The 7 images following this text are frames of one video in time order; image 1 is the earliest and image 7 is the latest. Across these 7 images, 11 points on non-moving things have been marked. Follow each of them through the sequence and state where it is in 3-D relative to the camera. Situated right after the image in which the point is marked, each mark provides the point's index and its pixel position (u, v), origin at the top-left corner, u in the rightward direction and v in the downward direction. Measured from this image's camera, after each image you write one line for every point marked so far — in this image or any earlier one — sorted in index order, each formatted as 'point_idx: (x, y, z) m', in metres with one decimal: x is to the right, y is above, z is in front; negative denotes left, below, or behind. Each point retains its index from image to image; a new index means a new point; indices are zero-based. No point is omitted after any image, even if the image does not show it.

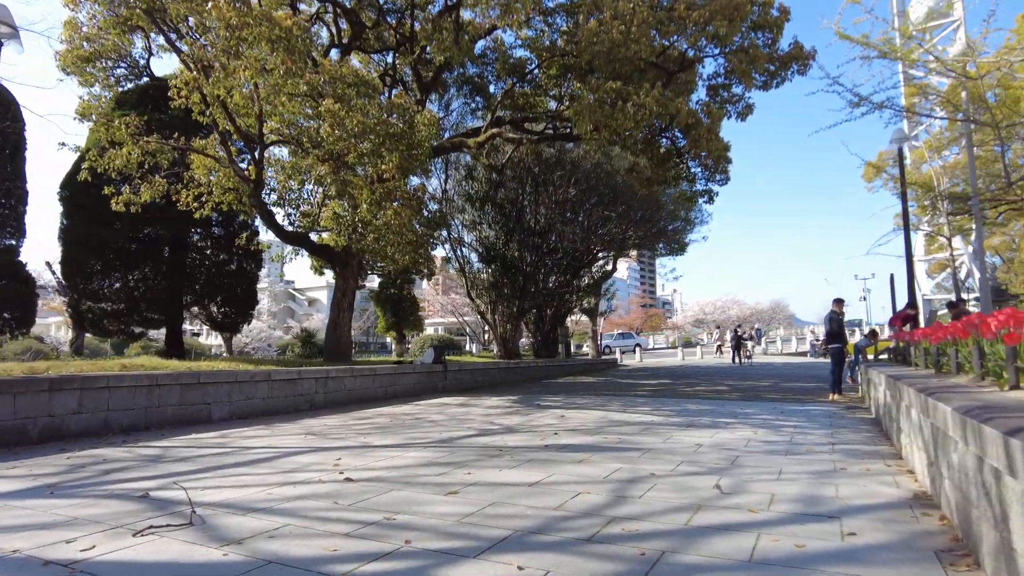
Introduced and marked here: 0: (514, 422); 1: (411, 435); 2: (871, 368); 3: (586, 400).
0: (0.0, -1.8, +8.8) m
1: (-1.2, -1.7, +7.7) m
2: (+5.3, -1.2, +9.7) m
3: (+1.3, -2.0, +11.8) m
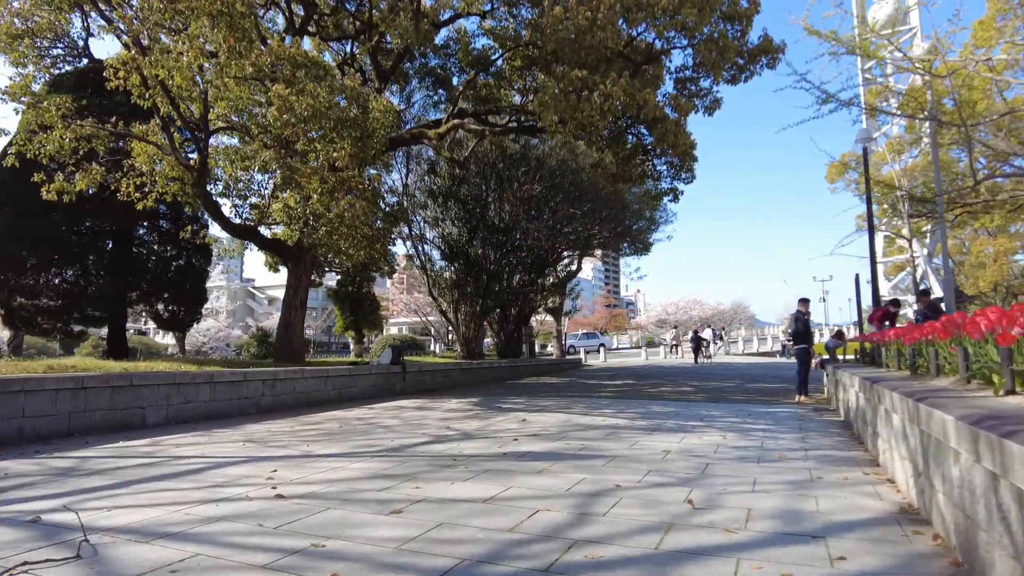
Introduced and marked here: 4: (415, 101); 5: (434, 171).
0: (-0.5, -1.7, +8.3) m
1: (-1.6, -1.7, +7.1) m
2: (+4.7, -1.2, +9.4) m
3: (+0.6, -2.0, +11.4) m
4: (-2.8, +5.4, +19.1) m
5: (-2.4, +3.5, +19.8) m
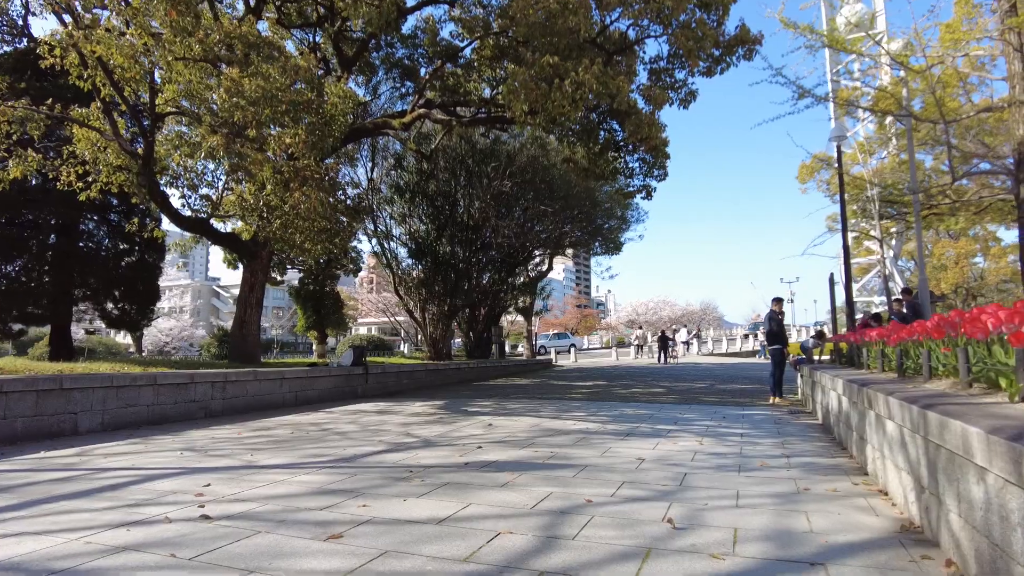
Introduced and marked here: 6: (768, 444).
0: (-0.9, -1.7, +7.8) m
1: (-2.0, -1.6, +6.6) m
2: (+4.2, -1.1, +9.1) m
3: (+0.1, -1.9, +10.9) m
4: (-3.7, +5.4, +18.4) m
5: (-3.3, +3.6, +19.2) m
6: (+2.6, -1.6, +6.8) m
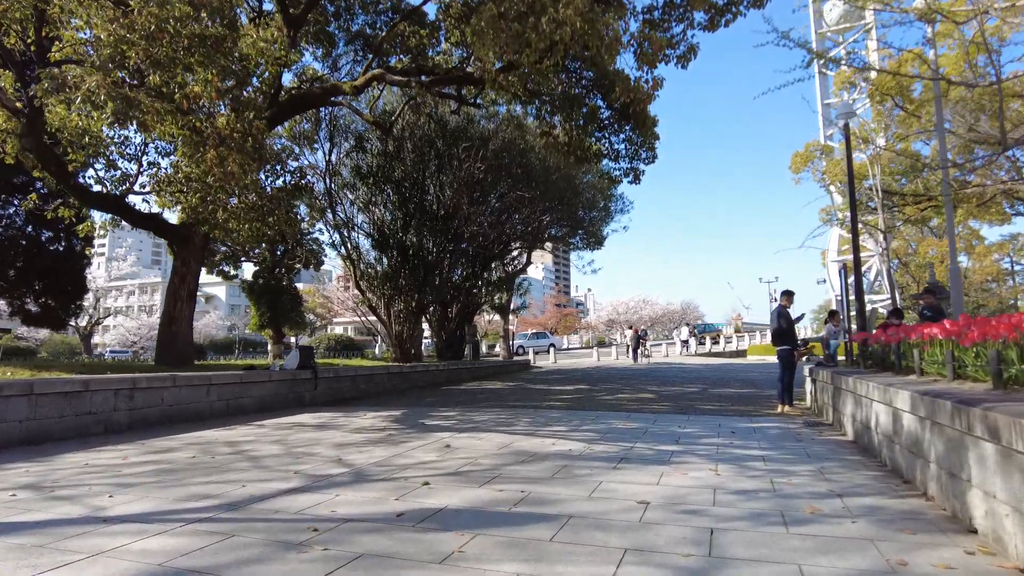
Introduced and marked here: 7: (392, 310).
0: (-1.3, -1.6, +6.1) m
1: (-2.3, -1.5, +4.8) m
2: (+3.8, -1.0, +7.6) m
3: (-0.4, -1.8, +9.2) m
4: (-4.3, +5.6, +16.6) m
5: (-4.0, +3.7, +17.4) m
6: (+2.3, -1.5, +5.3) m
7: (-3.4, -0.6, +18.4) m
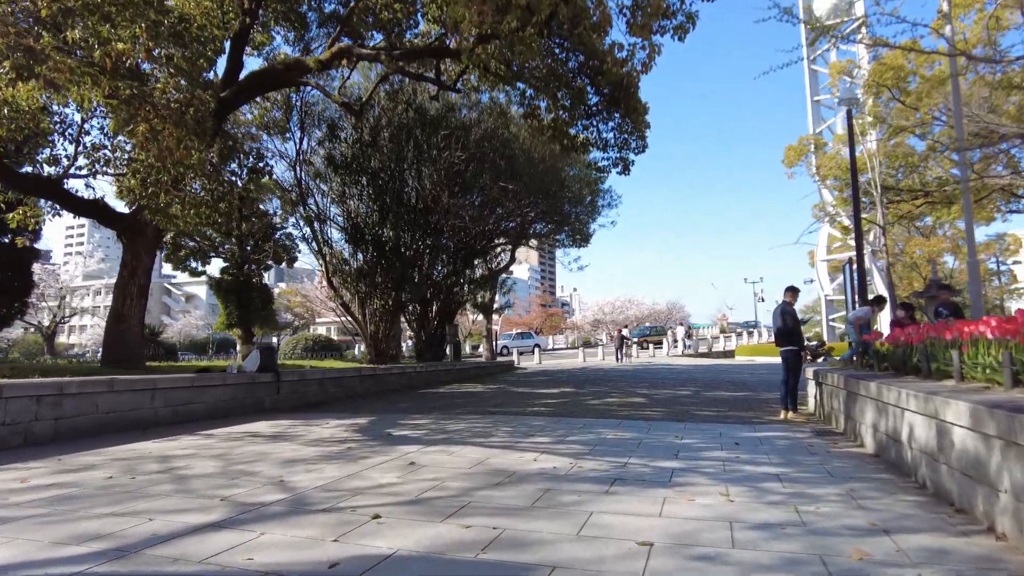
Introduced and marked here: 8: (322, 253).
0: (-1.5, -1.5, +5.1) m
1: (-2.5, -1.4, +3.9) m
2: (+3.6, -1.0, +6.8) m
3: (-0.6, -1.7, +8.3) m
4: (-4.7, +5.7, +15.6) m
5: (-4.4, +3.8, +16.4) m
6: (+2.1, -1.4, +4.4) m
7: (-3.8, -0.5, +17.5) m
8: (-4.8, +0.9, +16.8) m
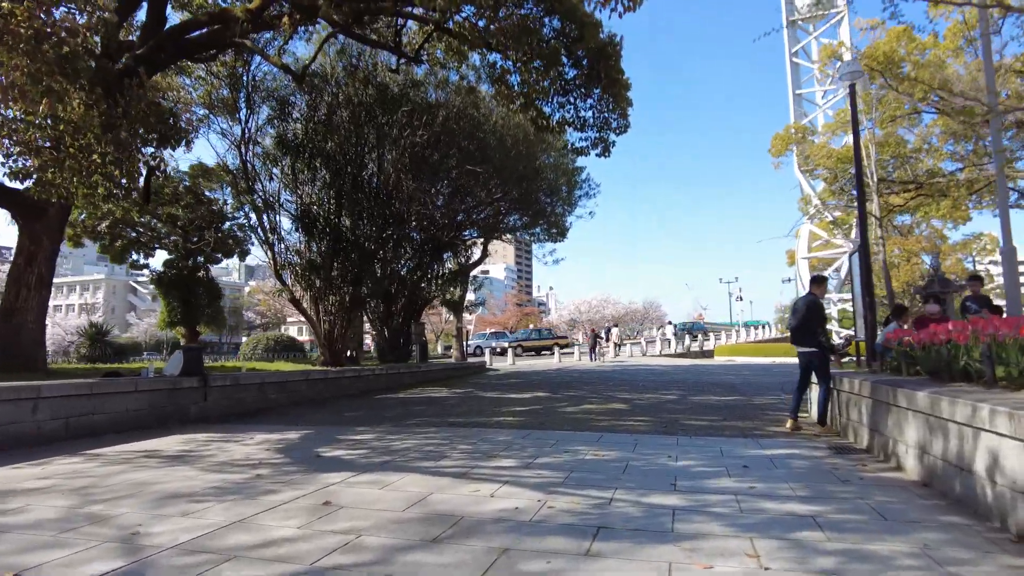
0: (-1.8, -1.4, +3.7) m
1: (-2.8, -1.3, +2.4) m
2: (+3.2, -0.8, +5.5) m
3: (-1.1, -1.6, +6.9) m
4: (-5.4, +5.8, +14.1) m
5: (-5.1, +3.9, +14.9) m
6: (+1.9, -1.3, +3.1) m
7: (-4.6, -0.4, +15.9) m
8: (-5.5, +1.0, +15.2) m
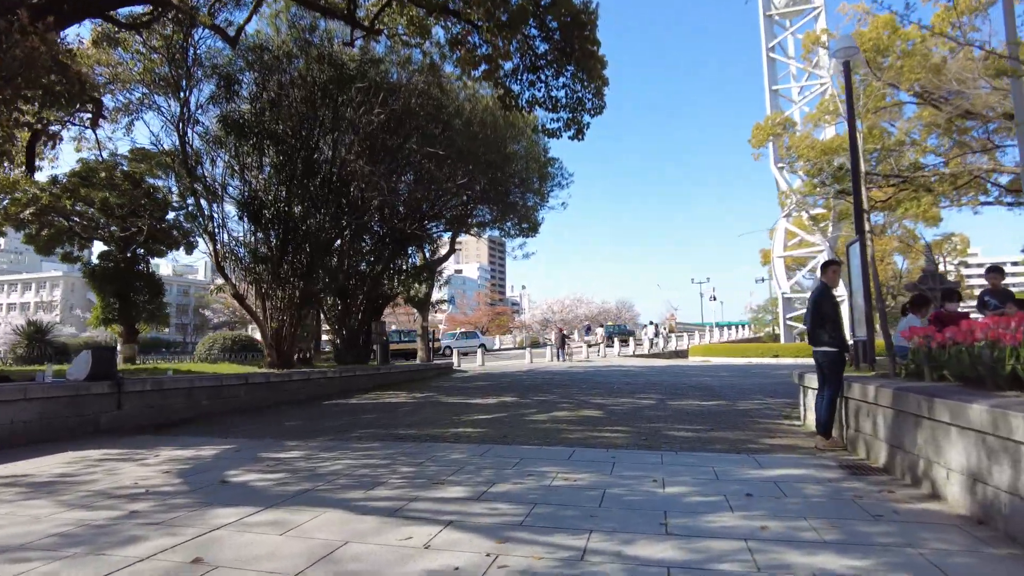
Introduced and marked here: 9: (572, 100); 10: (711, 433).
0: (-2.0, -1.2, +2.5) m
1: (-3.0, -1.2, +1.2) m
2: (+2.9, -0.8, +4.6) m
3: (-1.5, -1.5, +5.8) m
4: (-6.0, +5.9, +12.8) m
5: (-5.8, +4.0, +13.6) m
6: (+1.6, -1.2, +2.1) m
7: (-5.3, -0.3, +14.6) m
8: (-6.2, +1.2, +13.9) m
9: (+1.1, +3.3, +11.4) m
10: (+2.3, -1.7, +7.6) m
